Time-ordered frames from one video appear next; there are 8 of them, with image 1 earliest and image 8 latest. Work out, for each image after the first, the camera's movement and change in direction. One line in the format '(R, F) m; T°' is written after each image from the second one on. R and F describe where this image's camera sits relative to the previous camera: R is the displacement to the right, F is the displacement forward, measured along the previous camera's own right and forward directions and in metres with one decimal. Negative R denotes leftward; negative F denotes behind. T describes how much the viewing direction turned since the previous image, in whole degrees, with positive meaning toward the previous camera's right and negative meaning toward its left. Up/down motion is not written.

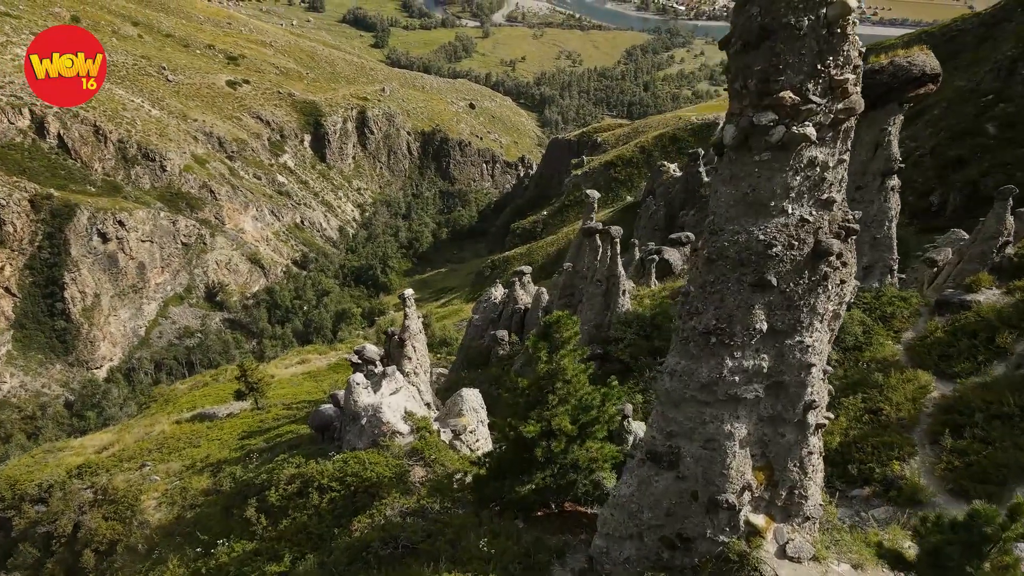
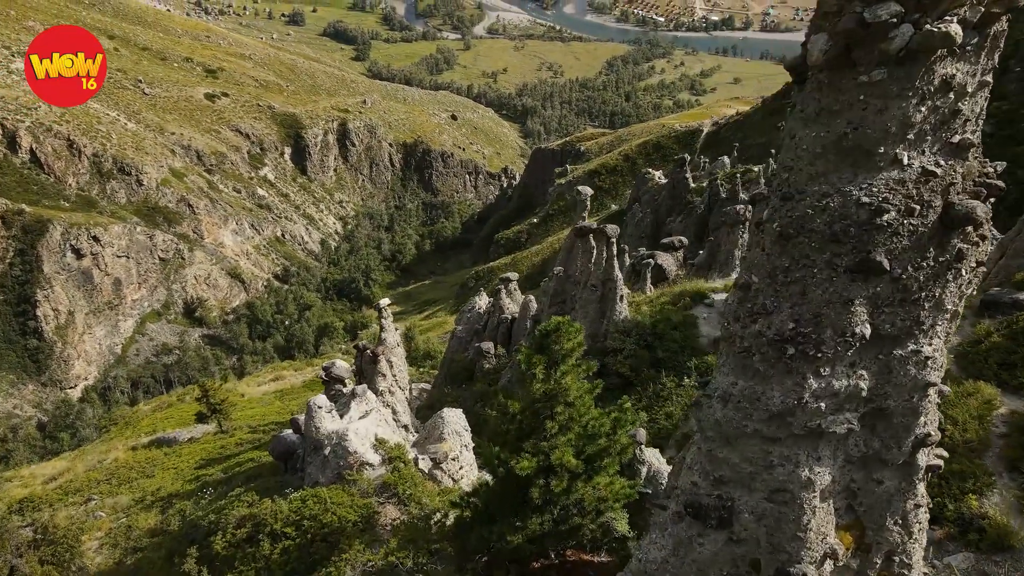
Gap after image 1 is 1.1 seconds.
(0.0, +2.2) m; +1°
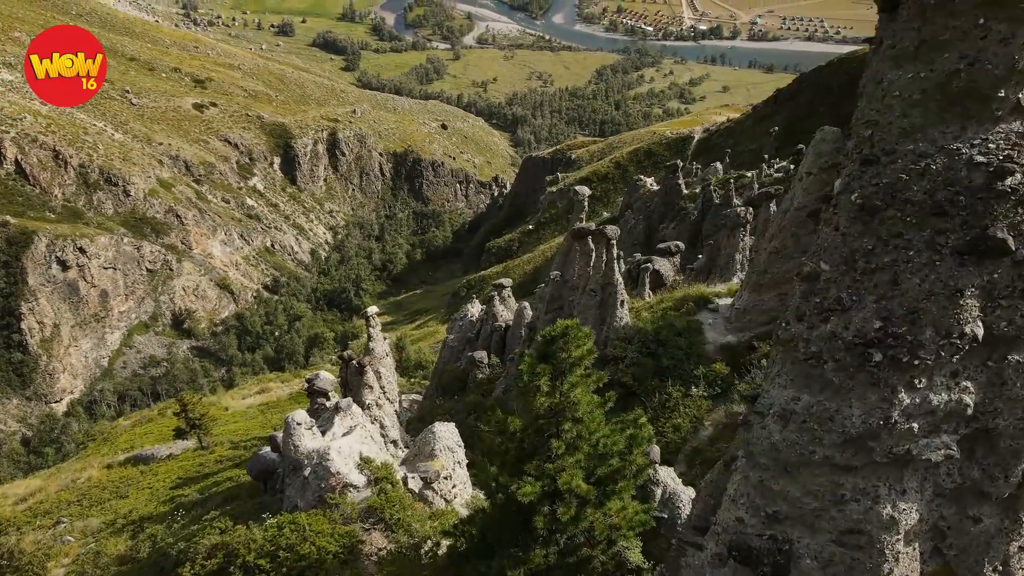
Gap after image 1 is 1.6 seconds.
(-0.1, +1.1) m; +1°
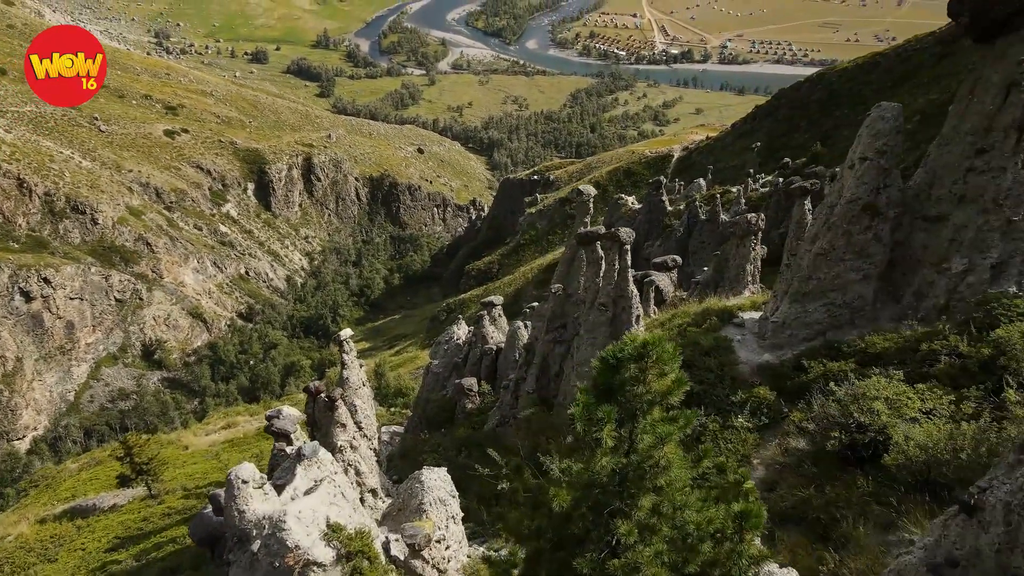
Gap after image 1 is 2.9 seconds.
(-0.4, +2.8) m; +2°
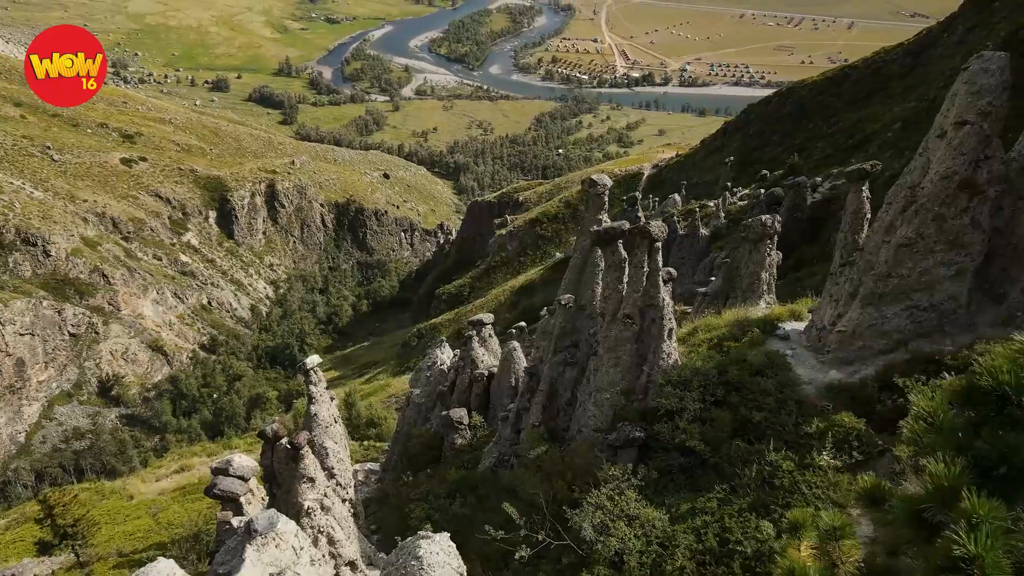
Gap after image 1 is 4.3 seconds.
(-0.7, +3.0) m; +3°
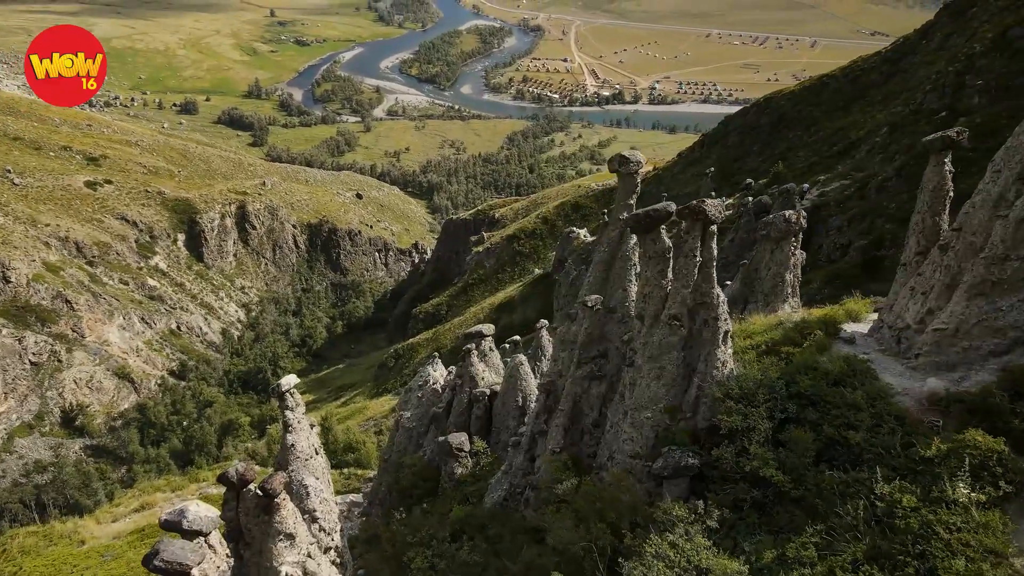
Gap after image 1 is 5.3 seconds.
(-0.7, +2.5) m; +2°
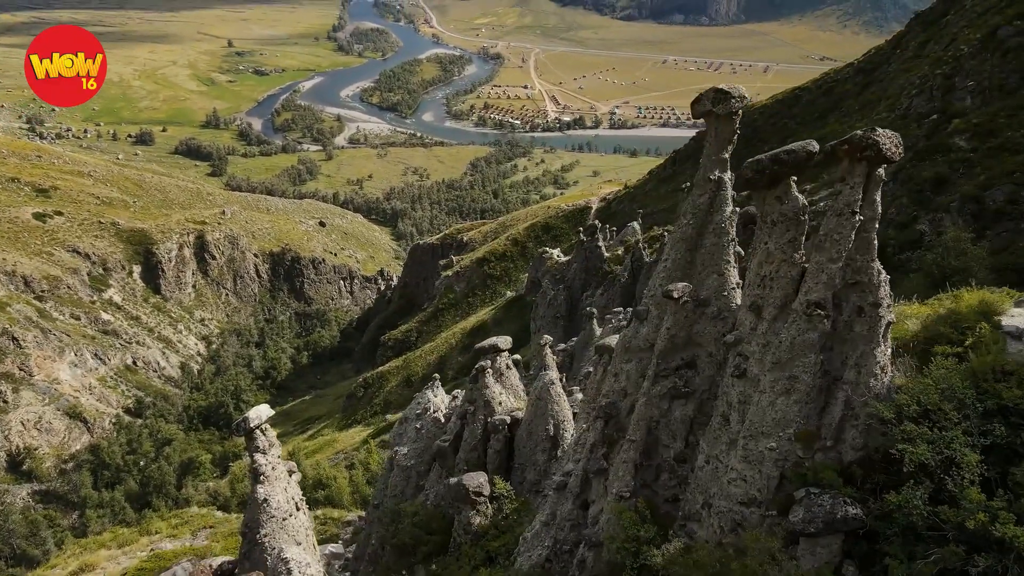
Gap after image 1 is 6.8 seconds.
(-1.2, +3.5) m; +3°
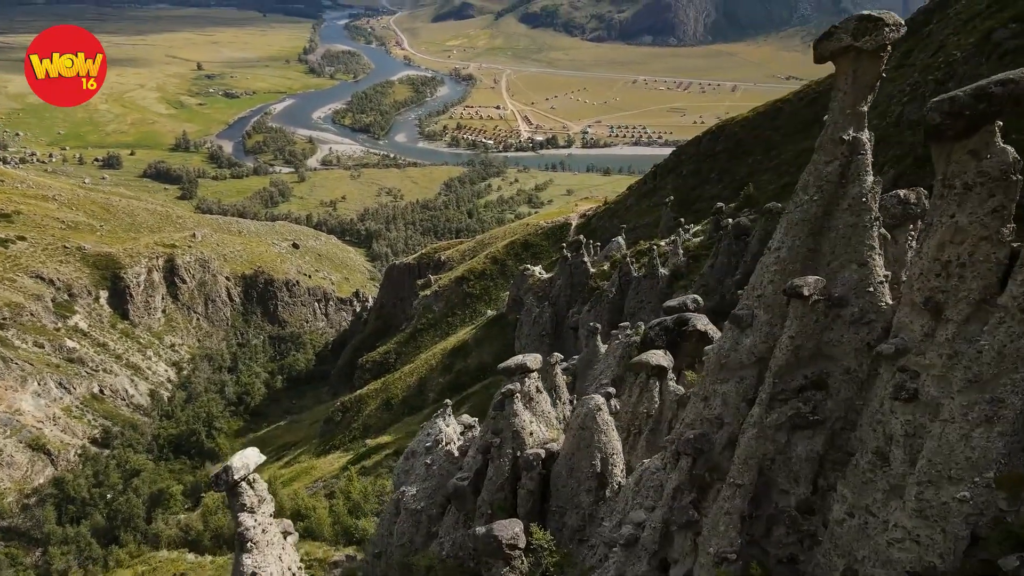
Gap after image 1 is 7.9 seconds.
(-1.0, +2.4) m; +2°
